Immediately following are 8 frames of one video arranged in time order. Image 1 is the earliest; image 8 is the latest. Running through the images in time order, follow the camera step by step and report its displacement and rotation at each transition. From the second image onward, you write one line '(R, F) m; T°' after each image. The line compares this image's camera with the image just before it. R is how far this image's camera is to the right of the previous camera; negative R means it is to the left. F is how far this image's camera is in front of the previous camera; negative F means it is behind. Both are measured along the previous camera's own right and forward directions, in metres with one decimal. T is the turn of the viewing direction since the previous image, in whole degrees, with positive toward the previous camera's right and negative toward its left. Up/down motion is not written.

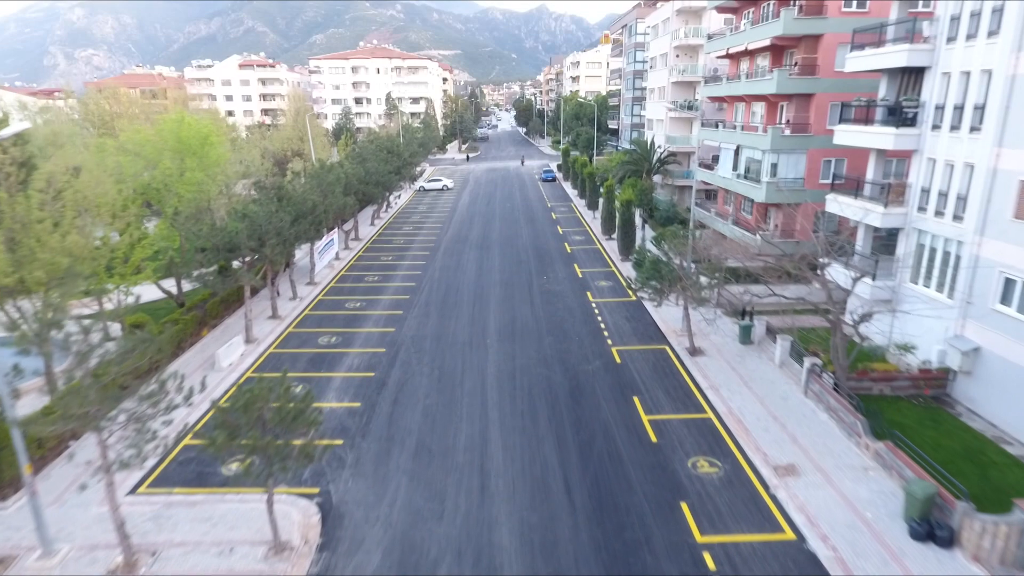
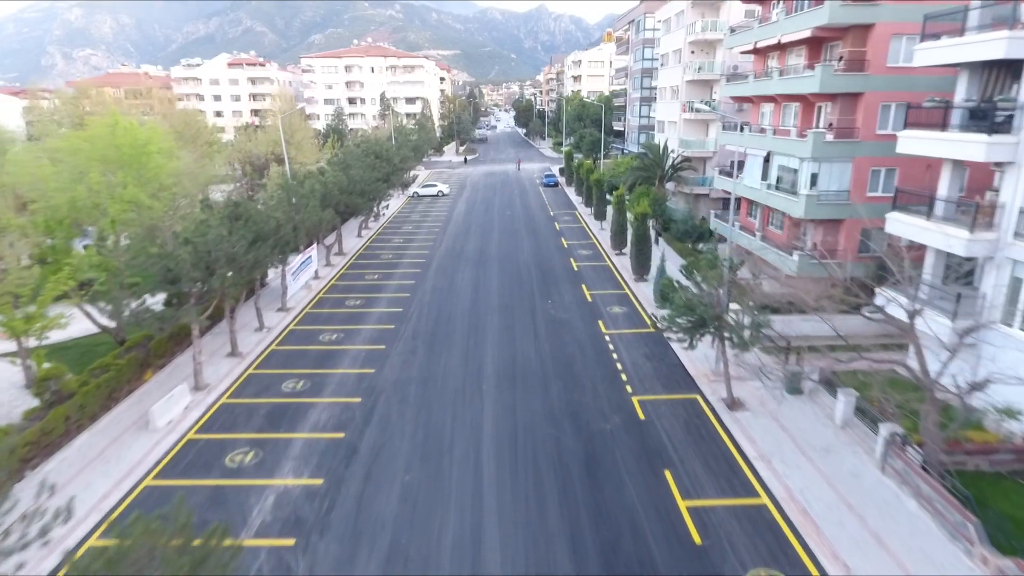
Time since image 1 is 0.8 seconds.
(0.0, +3.6) m; 0°
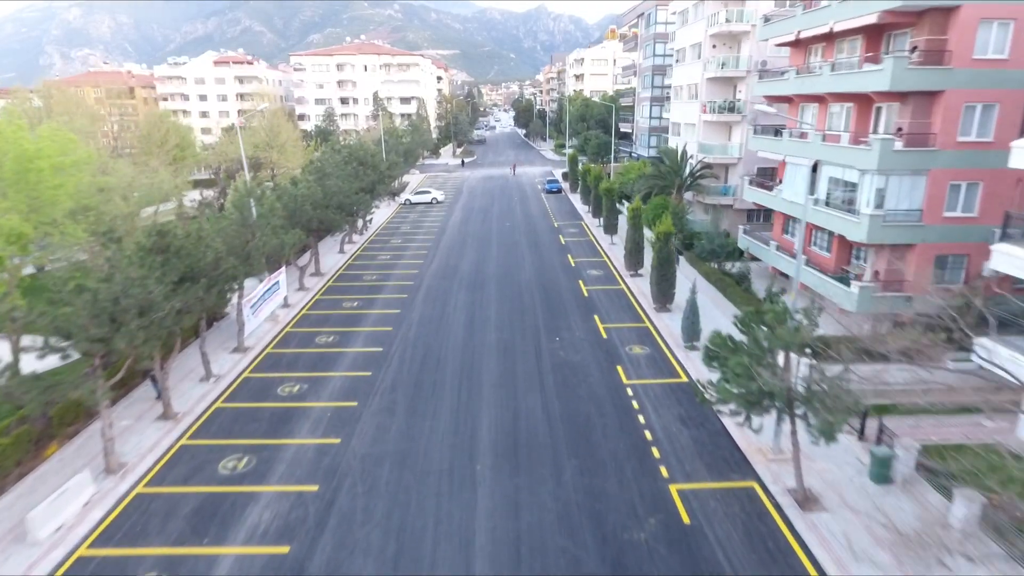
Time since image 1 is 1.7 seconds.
(-0.1, +4.1) m; 0°
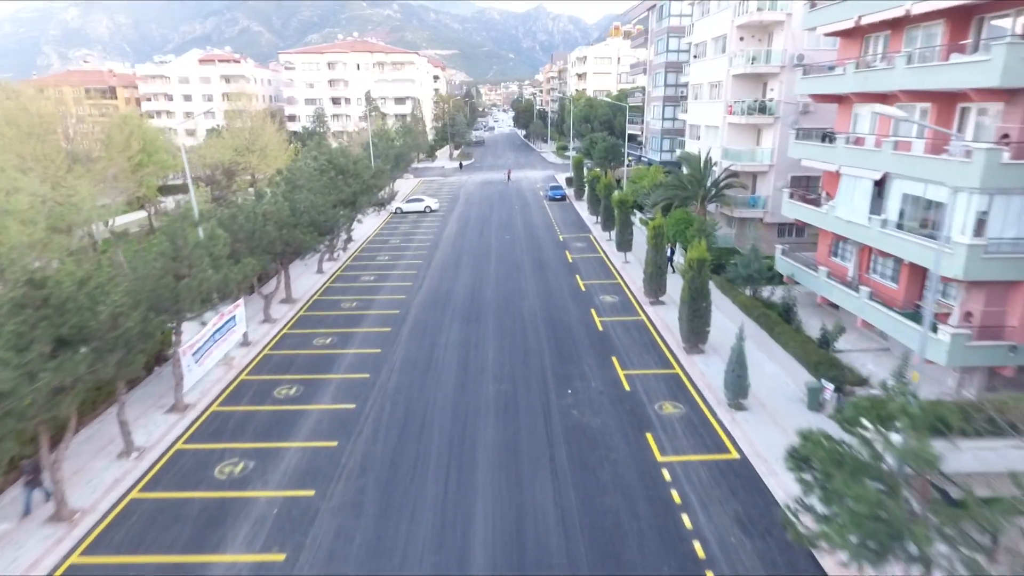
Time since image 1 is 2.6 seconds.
(-0.1, +4.0) m; 0°
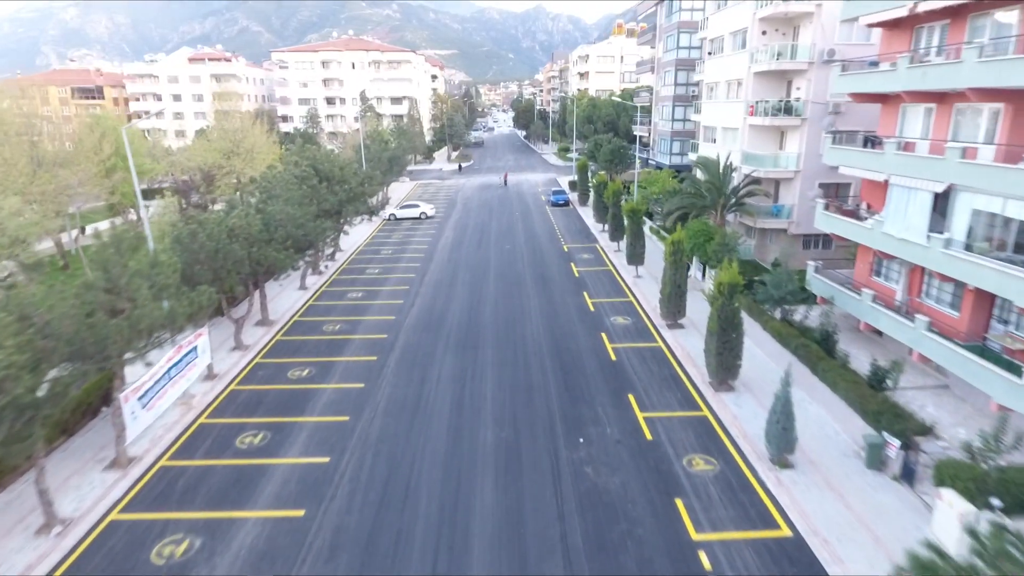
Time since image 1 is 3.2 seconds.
(-0.1, +2.6) m; 0°
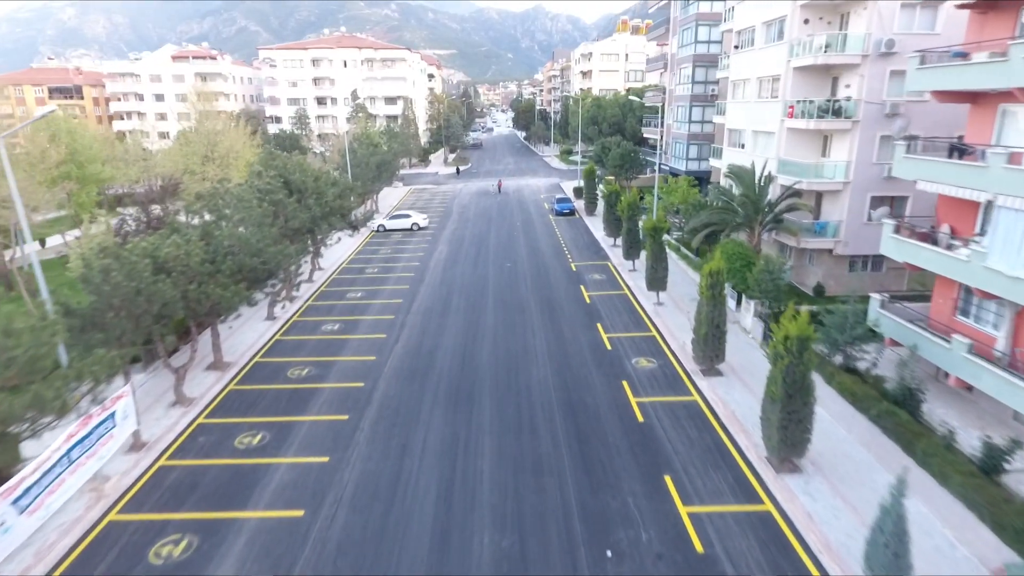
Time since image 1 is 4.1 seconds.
(-0.1, +3.9) m; 0°
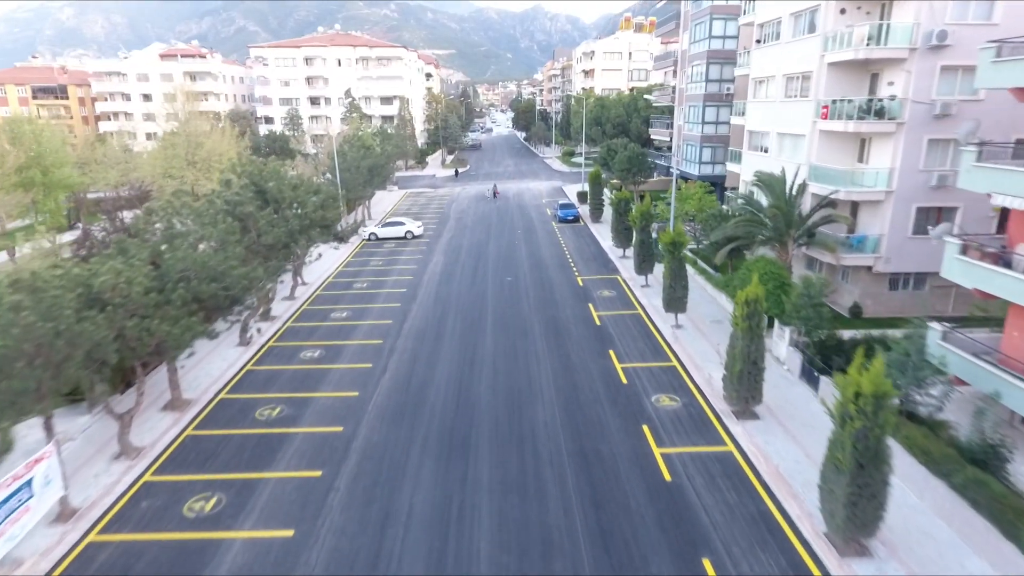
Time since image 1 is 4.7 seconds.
(-0.1, +2.6) m; 0°
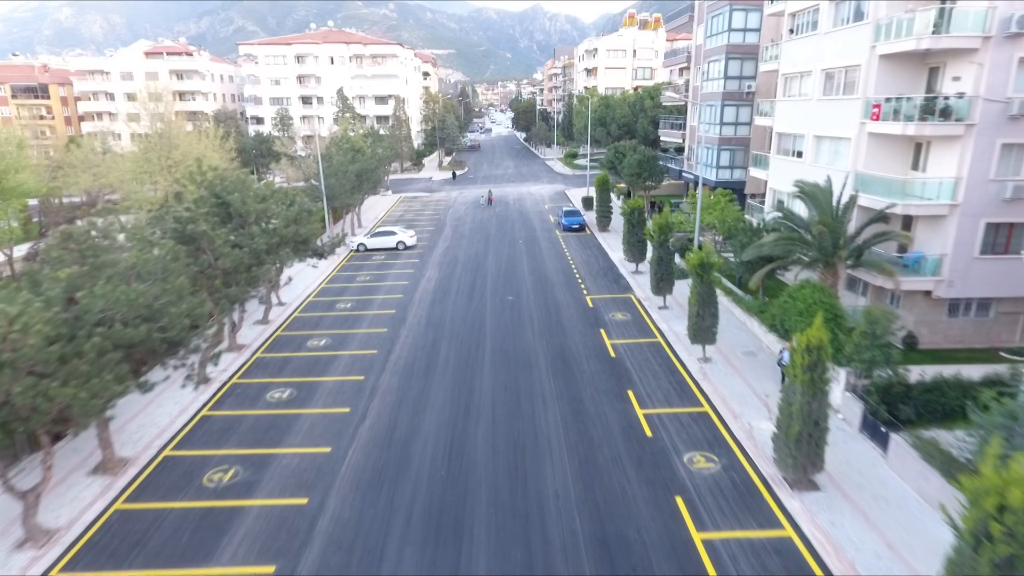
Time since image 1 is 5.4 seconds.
(-0.1, +3.0) m; 0°
